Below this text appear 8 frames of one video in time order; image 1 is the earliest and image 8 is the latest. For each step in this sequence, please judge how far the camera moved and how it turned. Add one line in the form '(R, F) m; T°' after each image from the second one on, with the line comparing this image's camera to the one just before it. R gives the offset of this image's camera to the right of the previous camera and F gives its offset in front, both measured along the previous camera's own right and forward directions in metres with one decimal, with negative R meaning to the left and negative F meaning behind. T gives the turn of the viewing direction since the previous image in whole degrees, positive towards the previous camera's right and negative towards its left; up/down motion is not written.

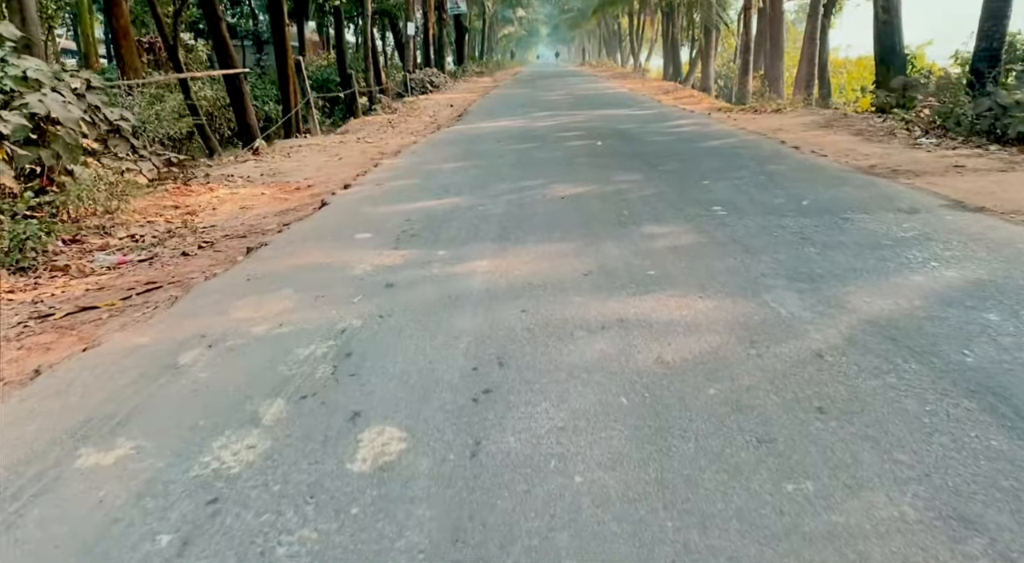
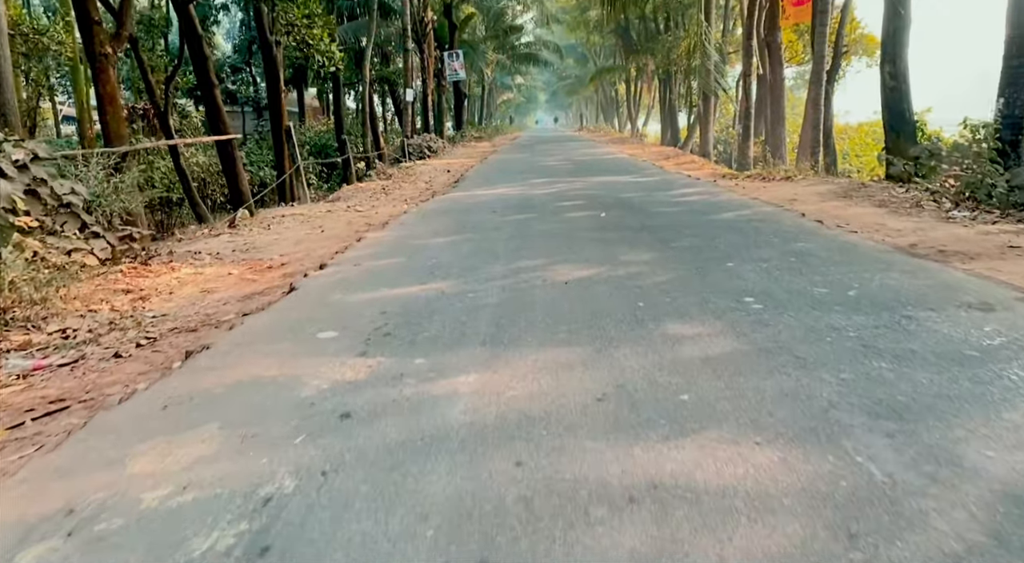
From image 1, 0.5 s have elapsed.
(0.0, +0.5) m; 0°
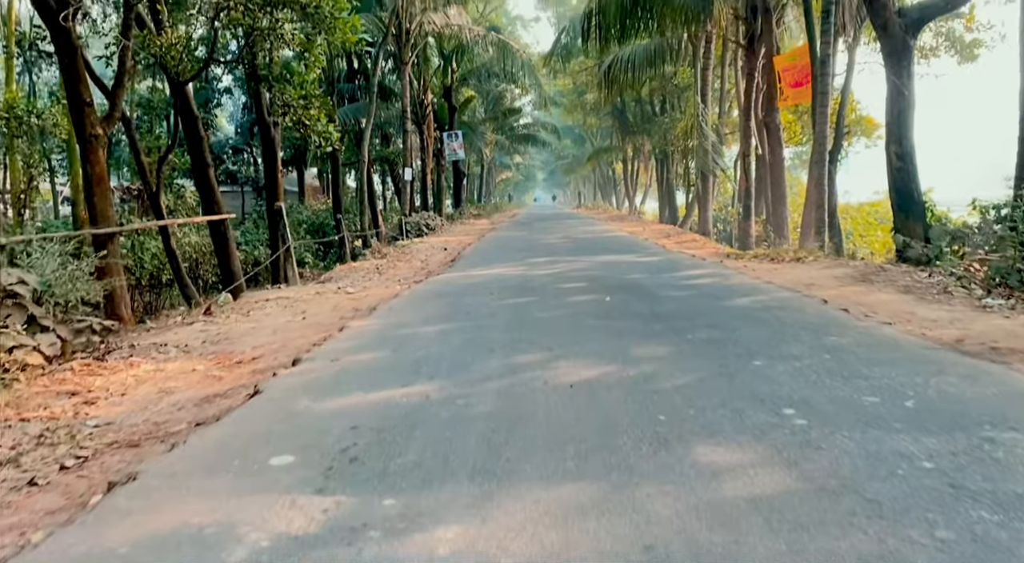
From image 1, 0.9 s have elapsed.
(0.0, +0.4) m; 0°
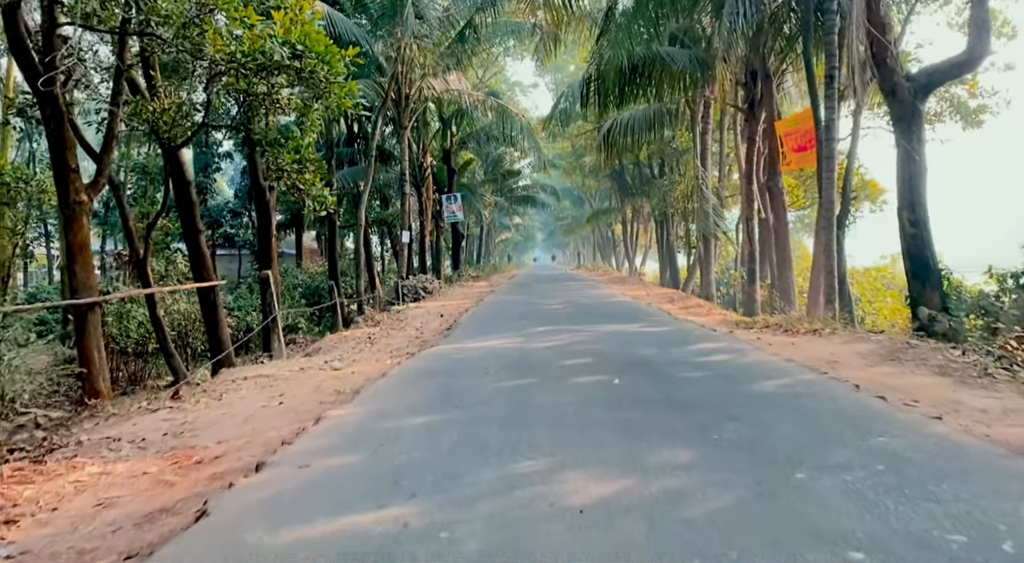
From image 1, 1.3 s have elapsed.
(0.0, +0.5) m; 0°
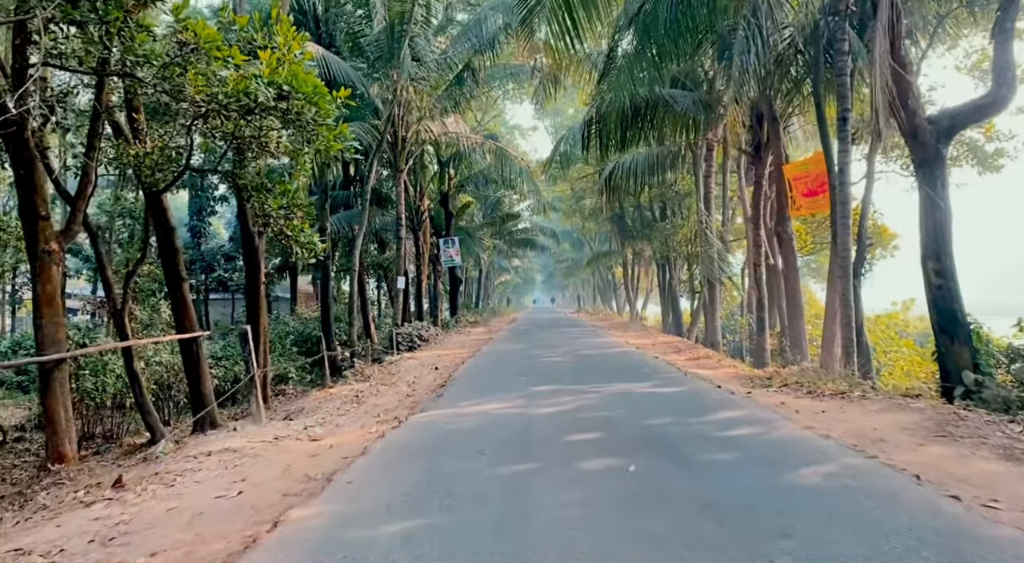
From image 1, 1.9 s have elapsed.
(0.0, +0.7) m; 0°
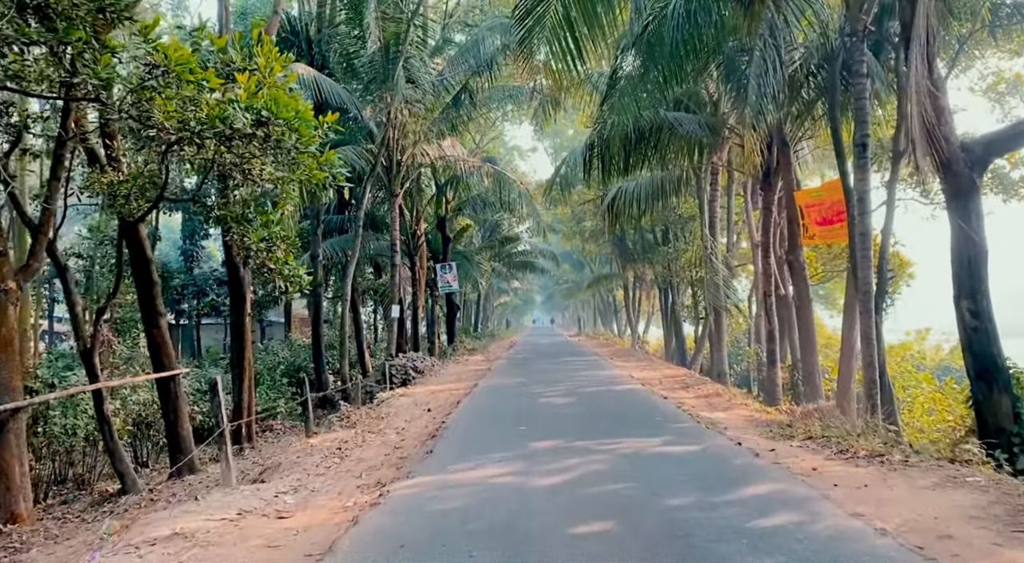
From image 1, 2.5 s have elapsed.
(0.0, +0.8) m; 0°
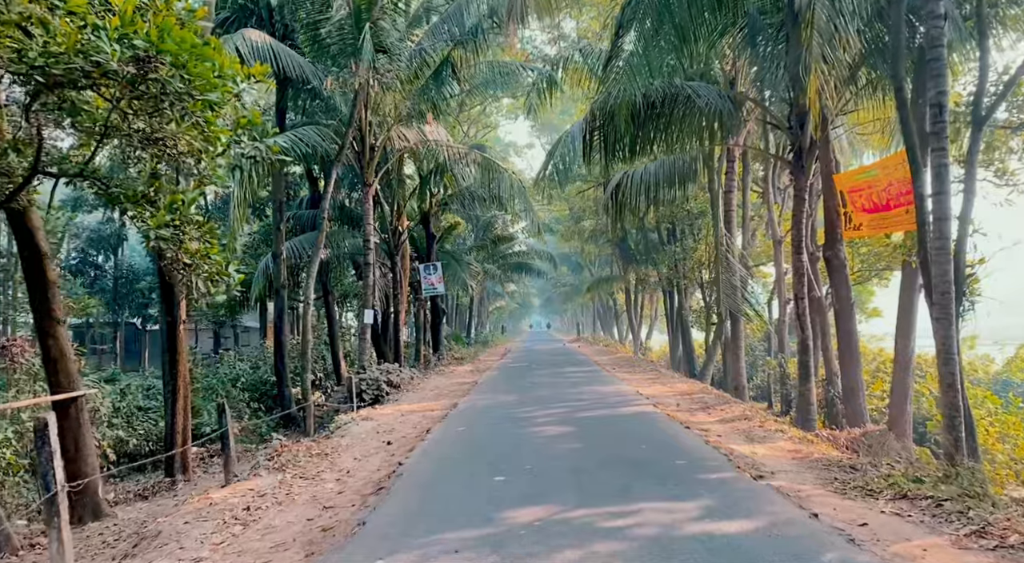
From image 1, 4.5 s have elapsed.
(+0.2, +2.4) m; 0°
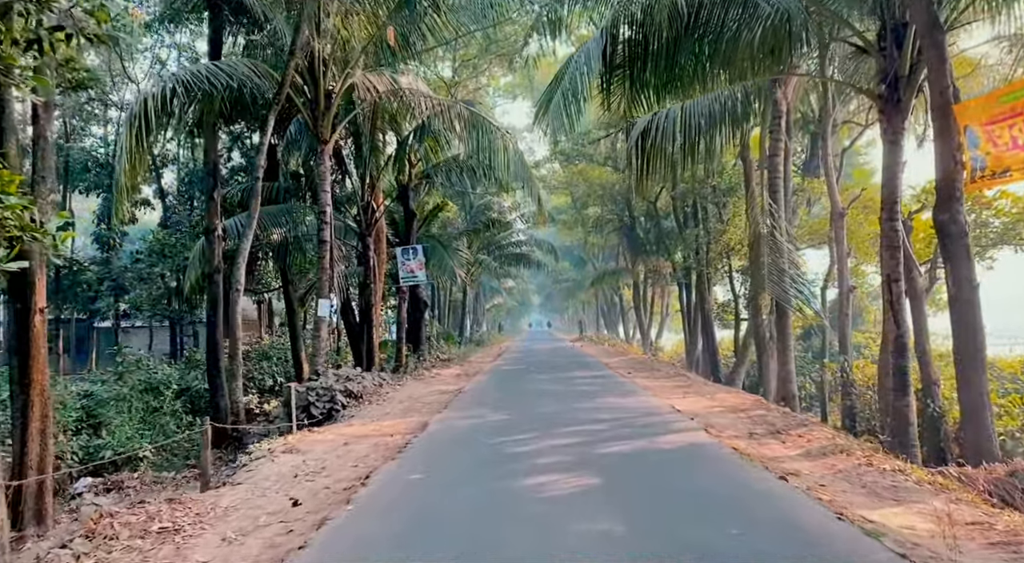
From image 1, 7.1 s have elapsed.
(+0.1, +3.7) m; 0°
